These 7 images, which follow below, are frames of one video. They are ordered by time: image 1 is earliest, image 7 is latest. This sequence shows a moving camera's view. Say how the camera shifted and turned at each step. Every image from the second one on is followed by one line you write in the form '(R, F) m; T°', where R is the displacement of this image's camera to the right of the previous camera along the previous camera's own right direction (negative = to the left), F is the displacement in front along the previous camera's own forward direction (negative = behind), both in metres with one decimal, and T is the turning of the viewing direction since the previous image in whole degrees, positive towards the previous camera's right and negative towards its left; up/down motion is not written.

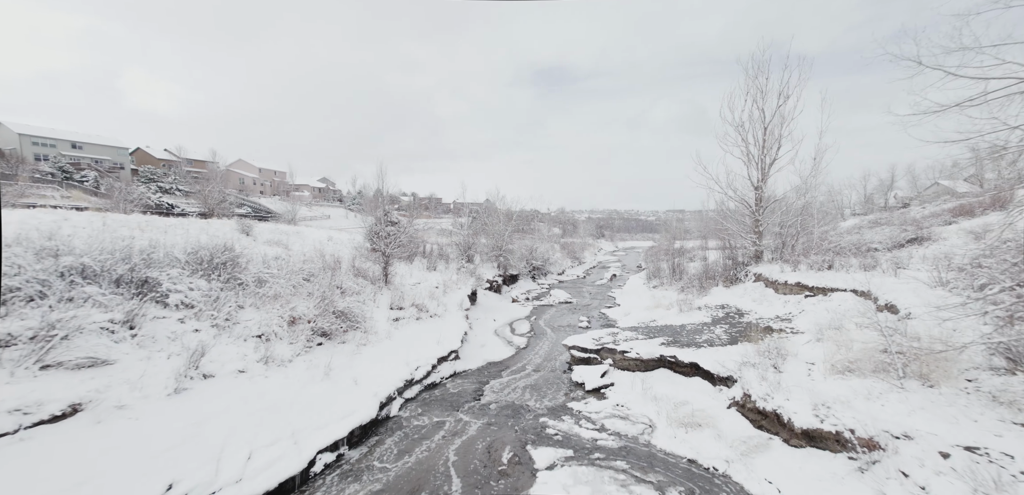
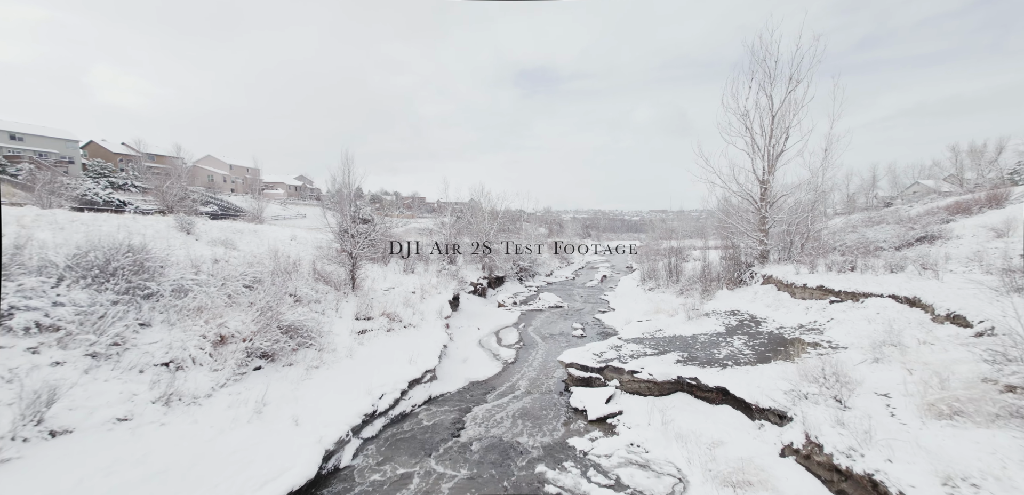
(0.0, +2.0) m; +2°
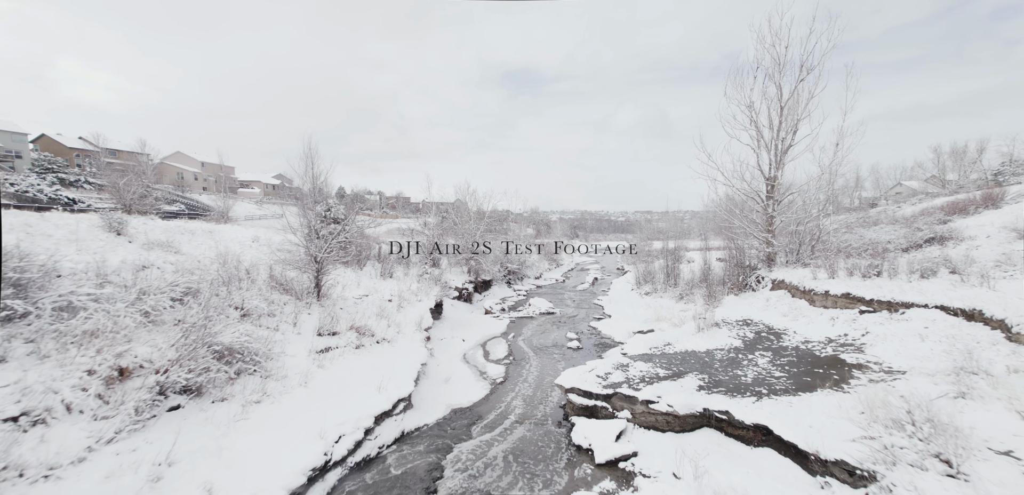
(-0.1, +1.7) m; +2°
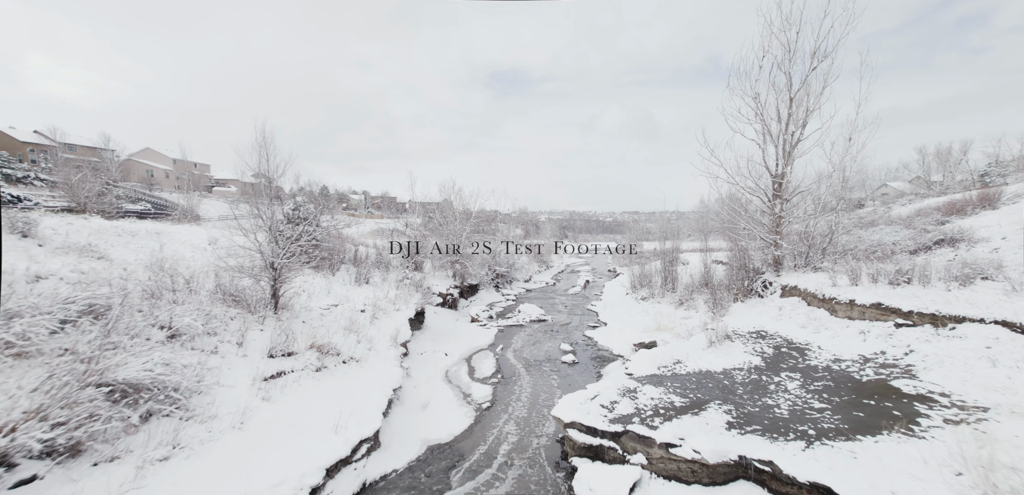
(0.0, +1.6) m; +2°
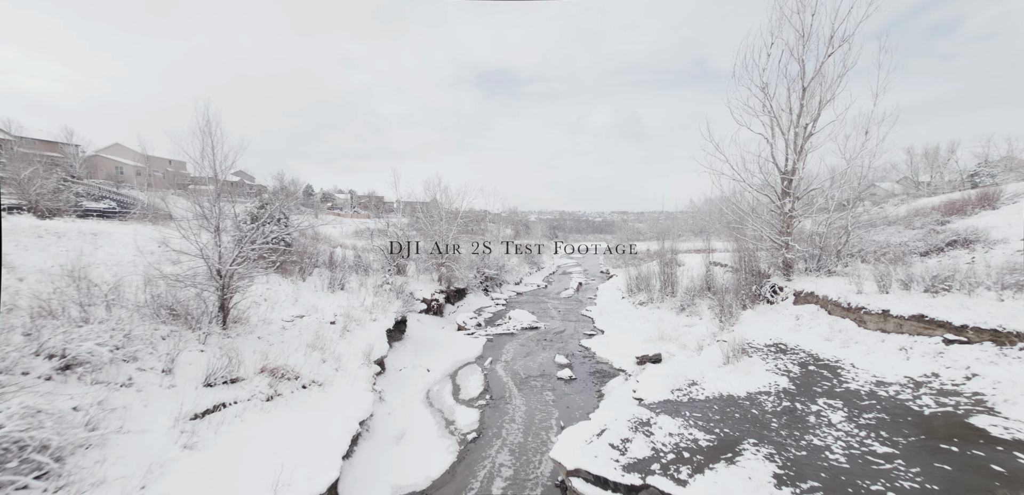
(0.0, +1.5) m; +1°
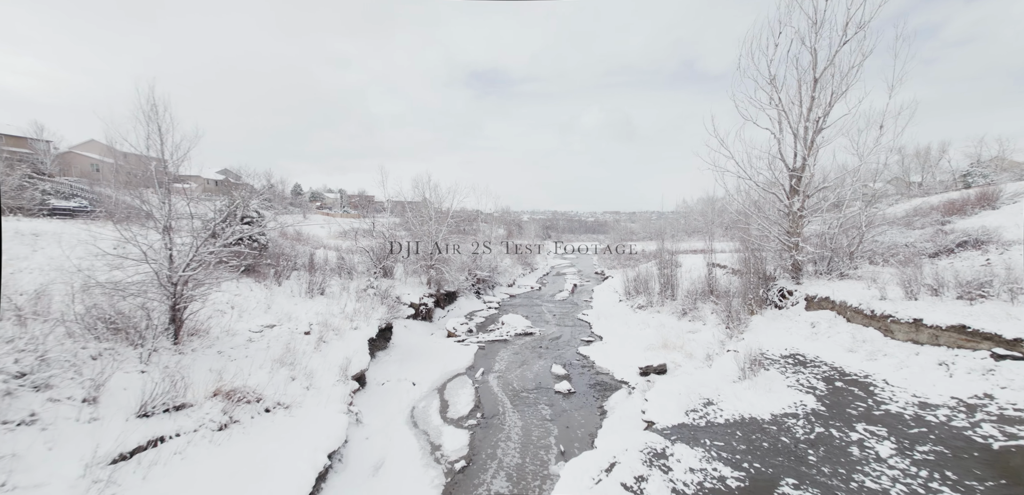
(0.0, +1.1) m; +1°
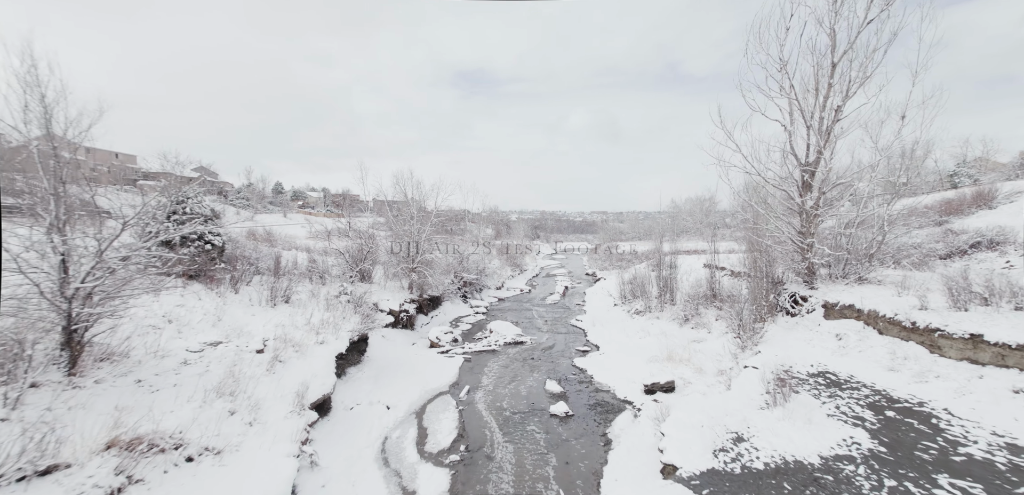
(0.0, +1.5) m; +2°
